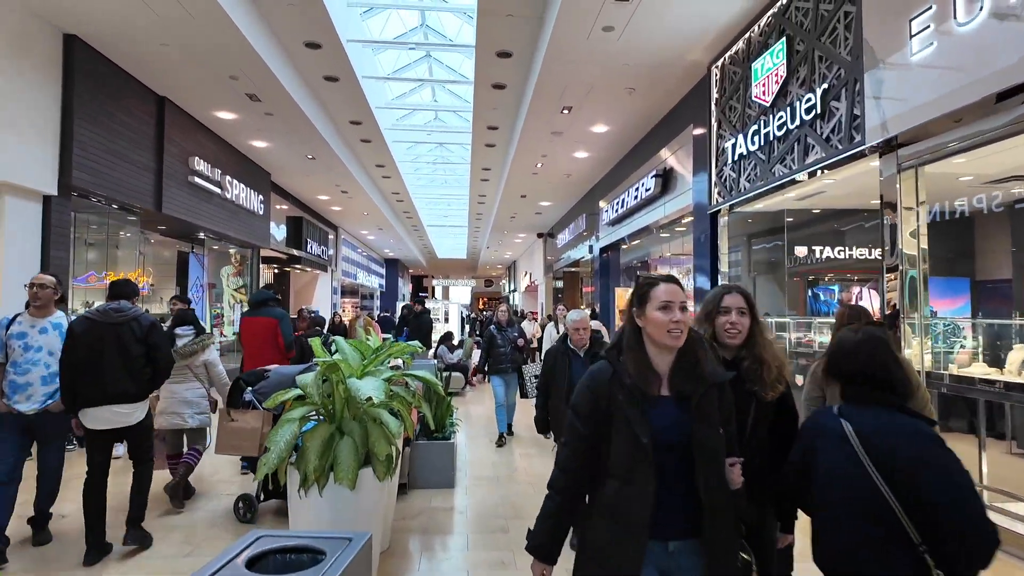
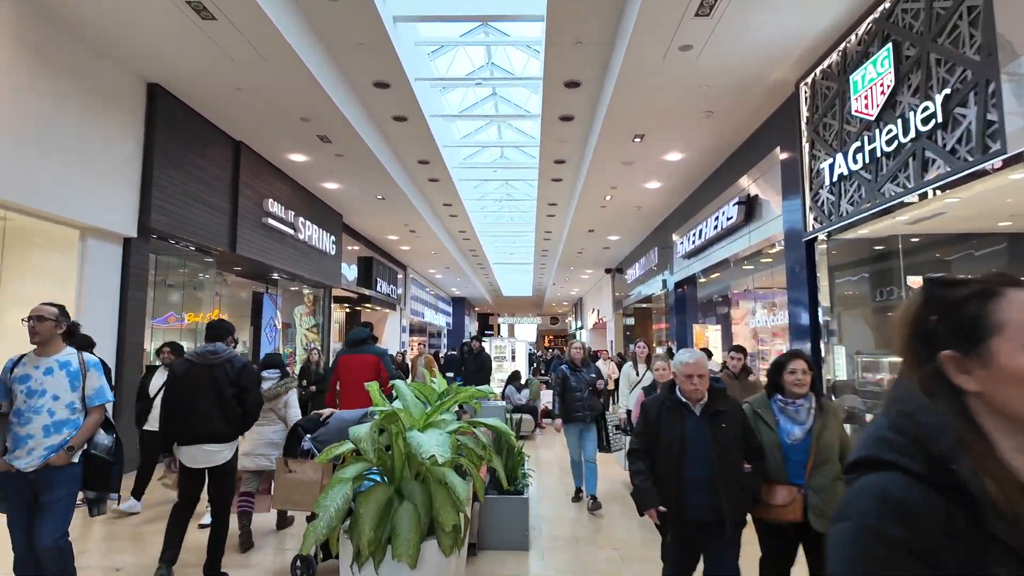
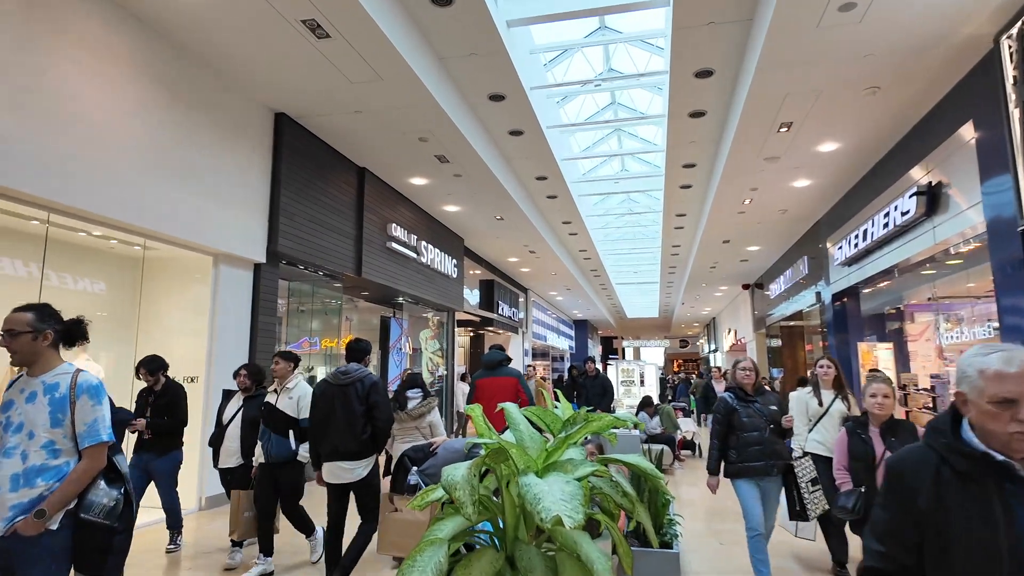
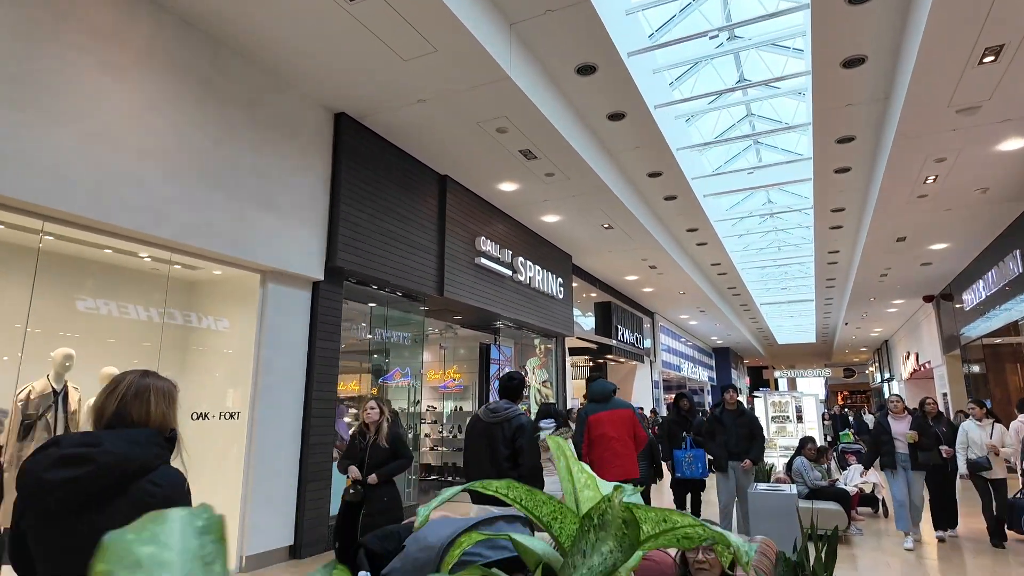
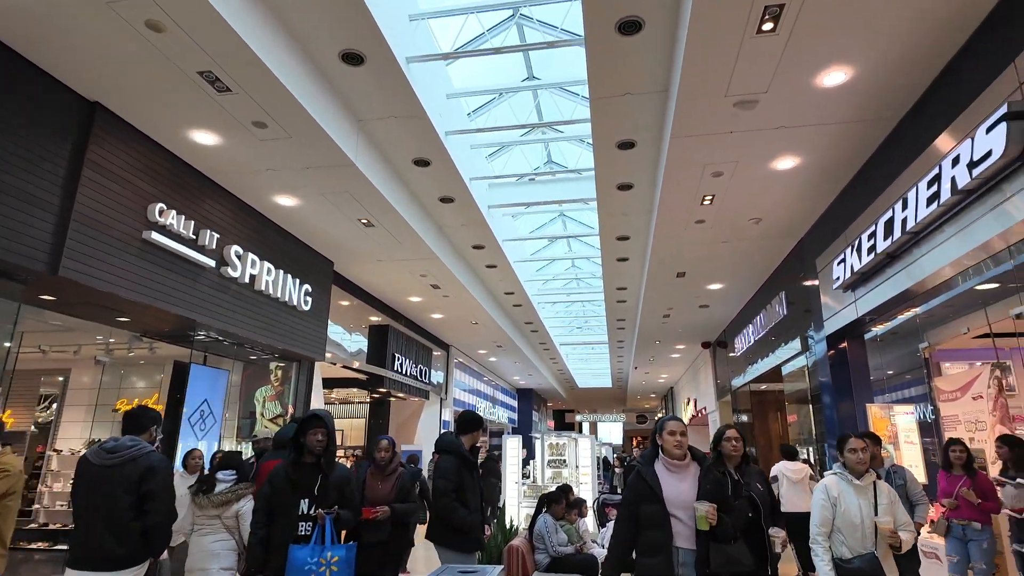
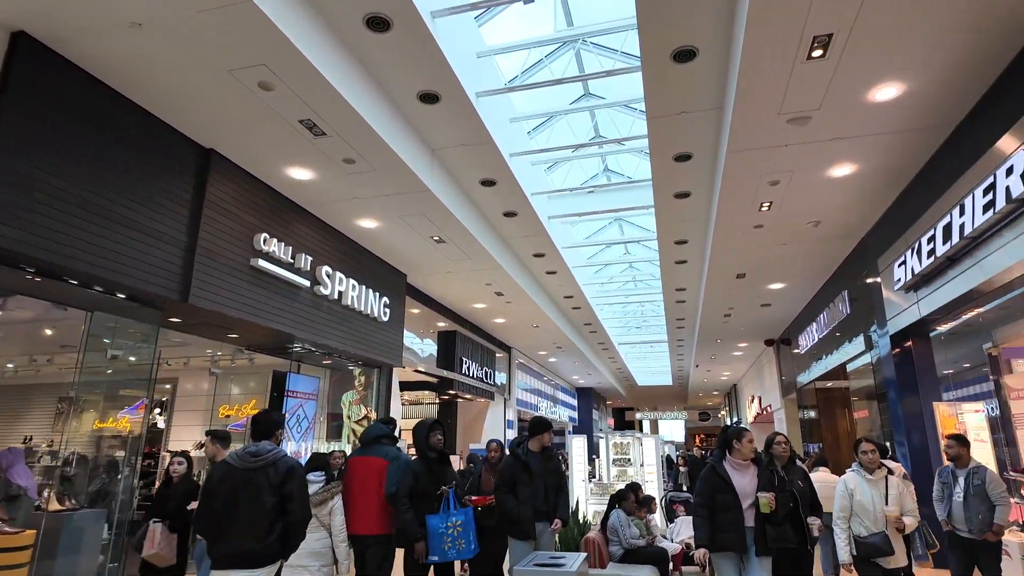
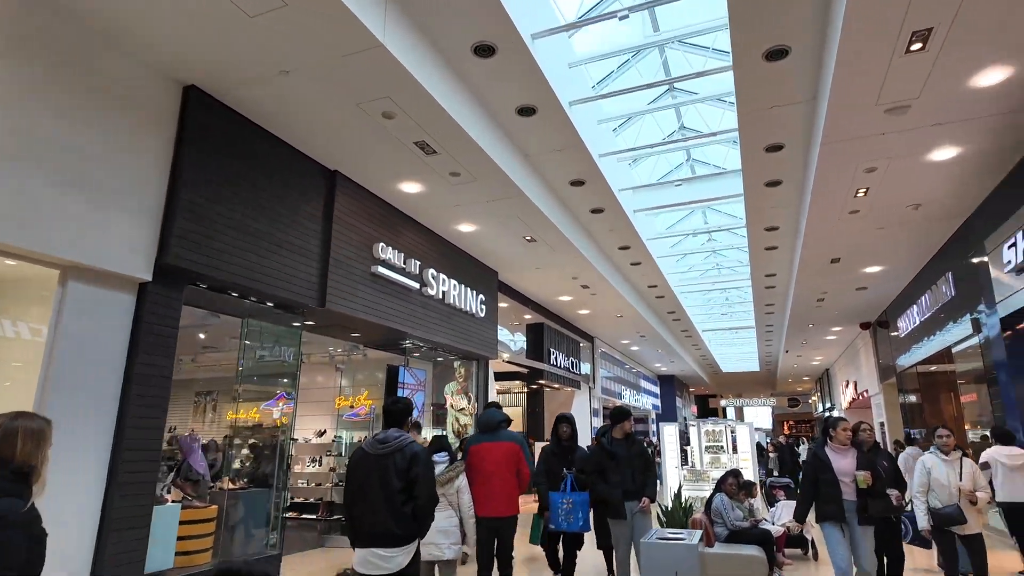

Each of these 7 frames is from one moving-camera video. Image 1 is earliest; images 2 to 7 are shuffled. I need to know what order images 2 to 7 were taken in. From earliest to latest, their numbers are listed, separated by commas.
2, 3, 4, 7, 6, 5
